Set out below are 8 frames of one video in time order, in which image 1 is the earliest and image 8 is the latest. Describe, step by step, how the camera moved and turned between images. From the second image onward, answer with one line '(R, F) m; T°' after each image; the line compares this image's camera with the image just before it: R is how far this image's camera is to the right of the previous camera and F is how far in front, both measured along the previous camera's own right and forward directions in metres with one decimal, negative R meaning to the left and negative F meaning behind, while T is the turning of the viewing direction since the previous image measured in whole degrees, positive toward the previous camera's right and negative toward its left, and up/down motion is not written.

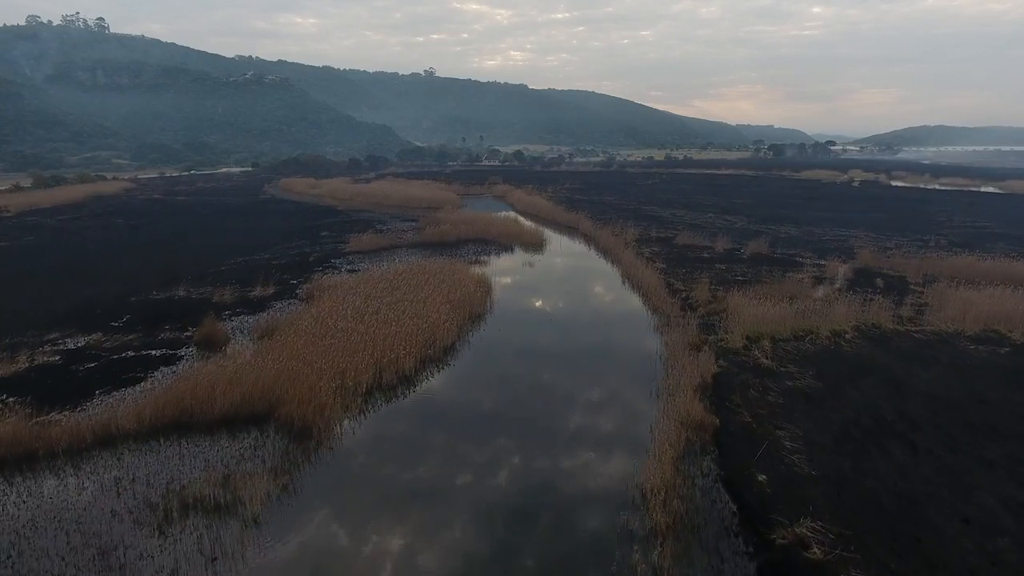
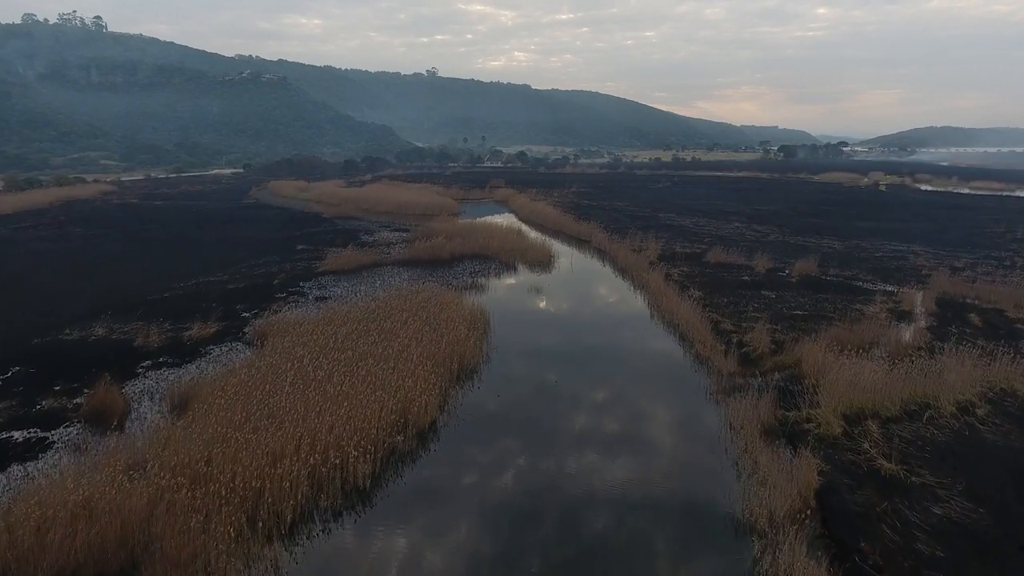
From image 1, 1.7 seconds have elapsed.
(0.0, +3.2) m; 0°
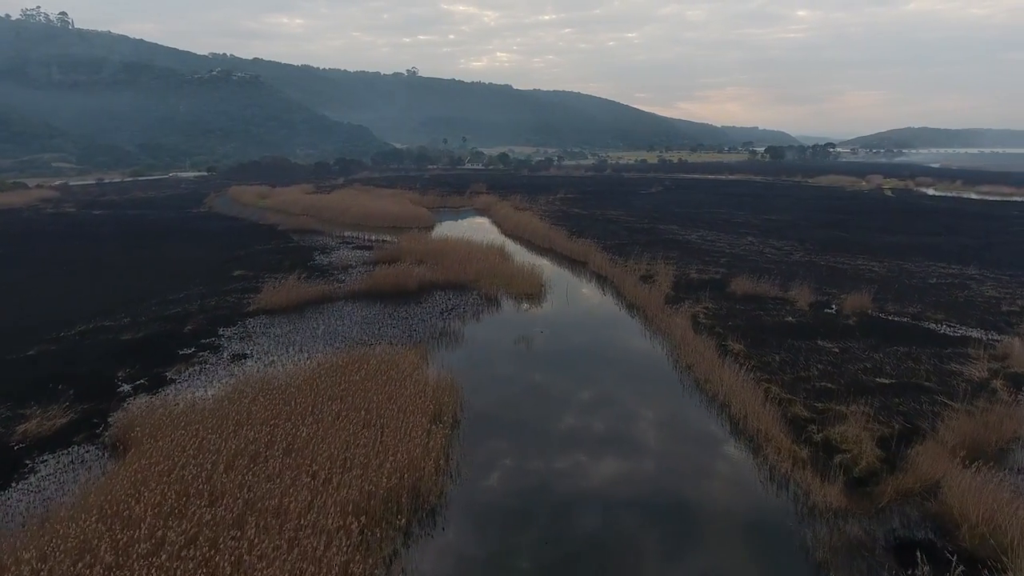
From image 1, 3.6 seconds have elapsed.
(0.0, +3.7) m; +2°
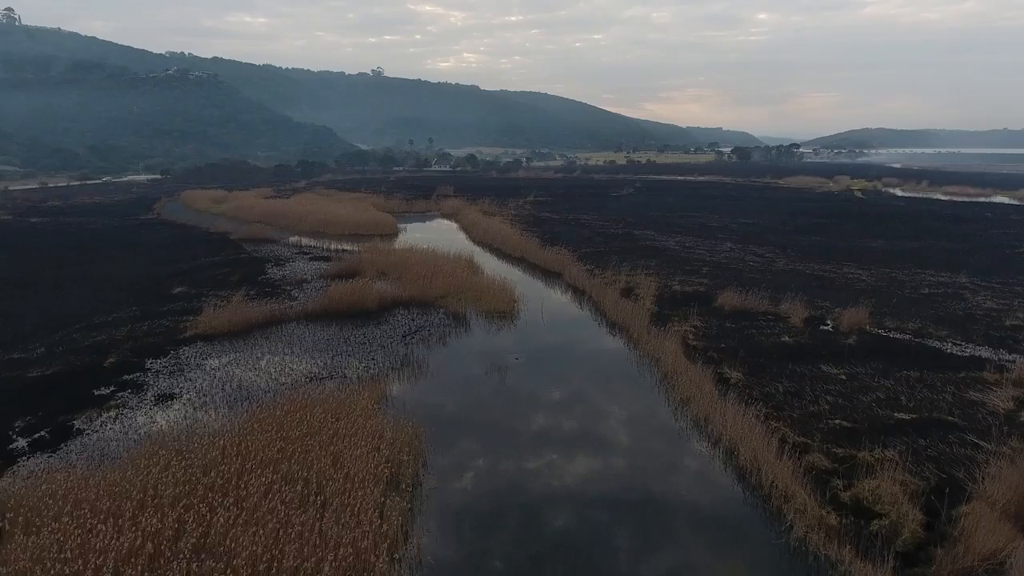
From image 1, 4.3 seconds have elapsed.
(0.0, +1.4) m; +3°
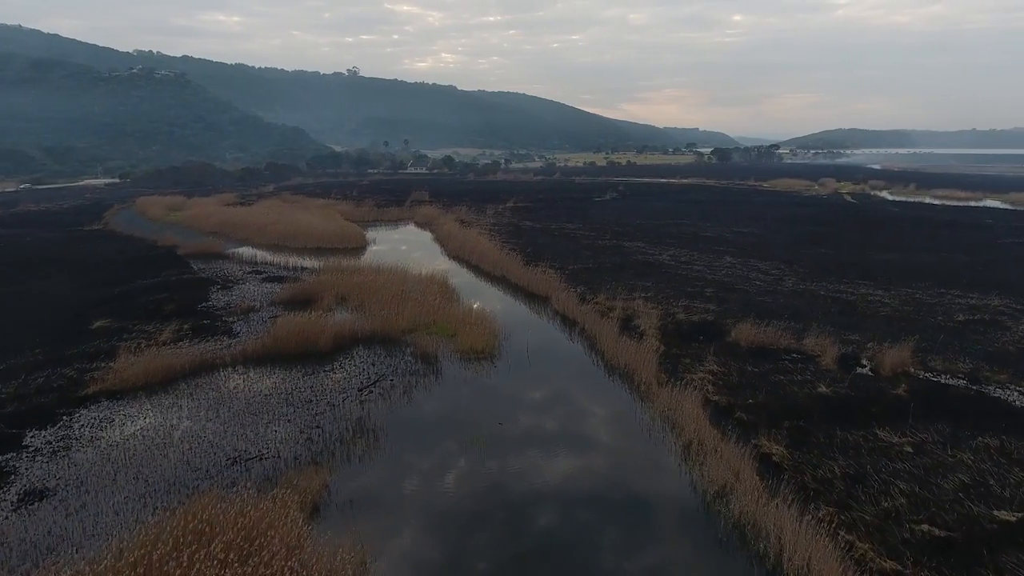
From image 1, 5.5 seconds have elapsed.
(0.0, +2.2) m; +2°
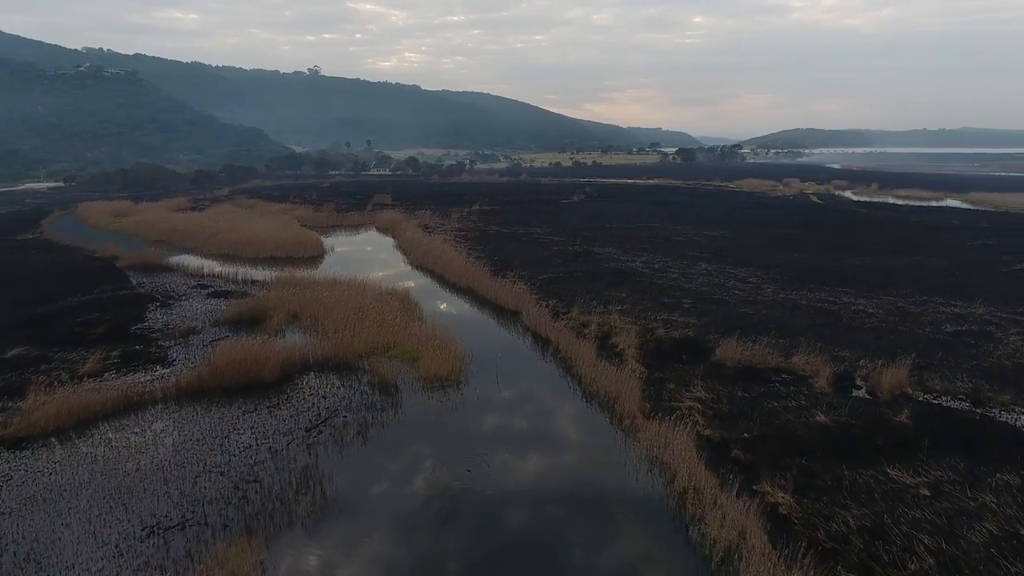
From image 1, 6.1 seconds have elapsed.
(0.0, +1.1) m; +3°
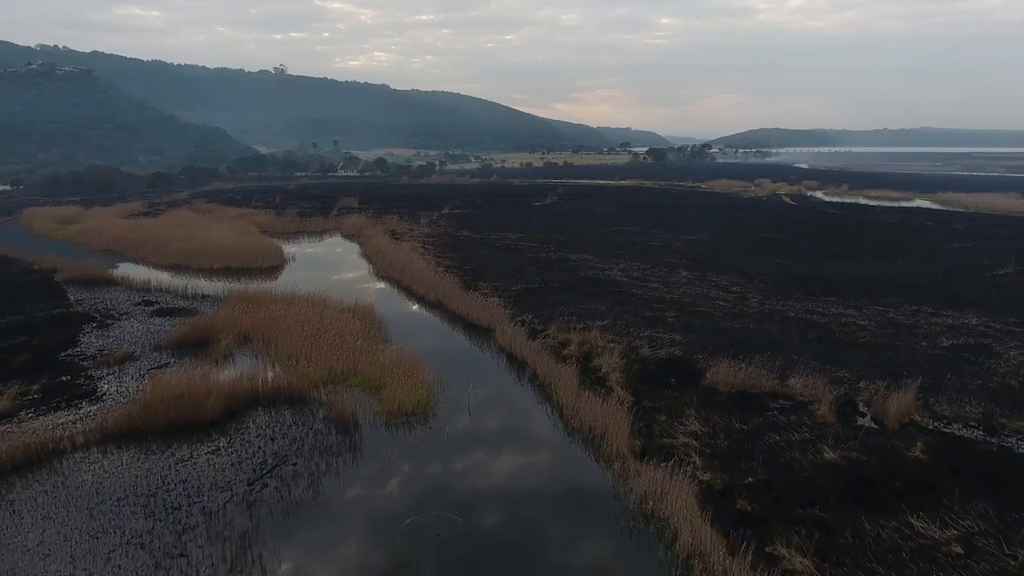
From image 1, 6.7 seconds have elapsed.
(0.0, +1.1) m; +2°
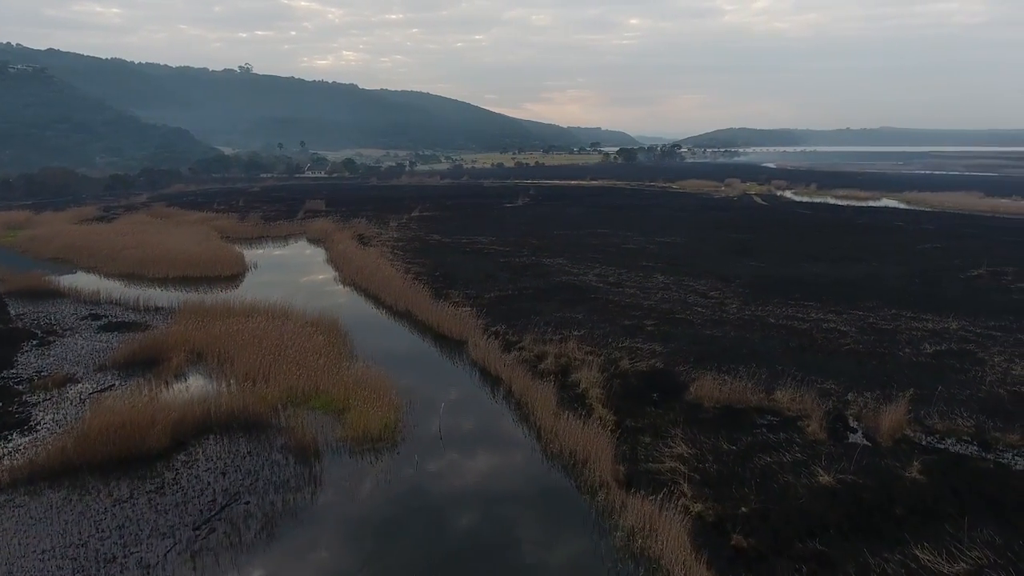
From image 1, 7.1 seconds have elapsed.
(0.0, +0.7) m; +2°
